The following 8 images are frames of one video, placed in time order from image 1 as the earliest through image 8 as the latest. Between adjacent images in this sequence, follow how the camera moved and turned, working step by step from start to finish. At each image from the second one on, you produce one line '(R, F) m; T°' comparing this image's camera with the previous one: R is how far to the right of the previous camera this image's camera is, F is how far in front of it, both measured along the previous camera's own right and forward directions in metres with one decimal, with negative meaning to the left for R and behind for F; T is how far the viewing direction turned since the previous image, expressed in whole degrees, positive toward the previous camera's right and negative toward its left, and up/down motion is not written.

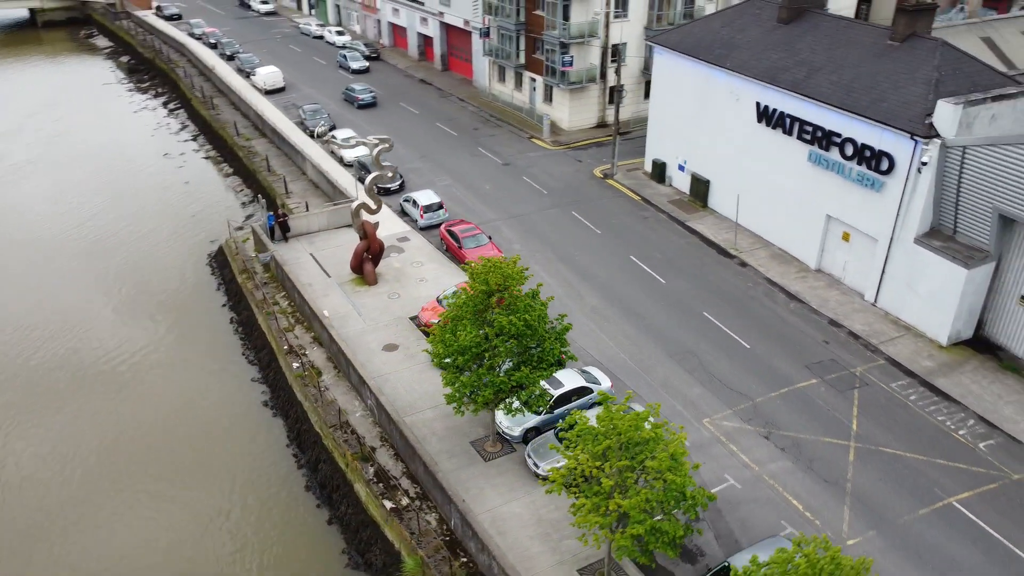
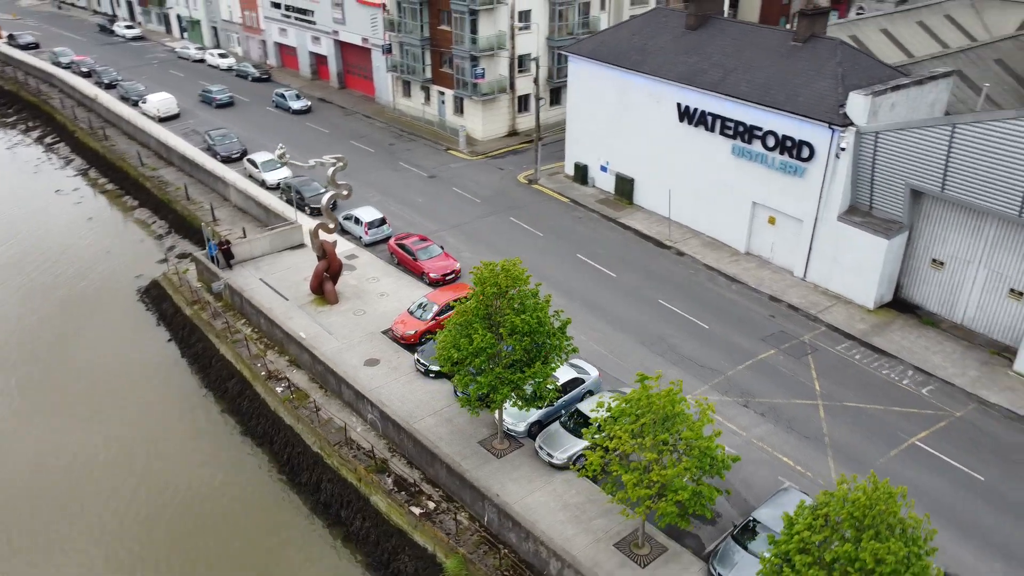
(-3.5, -0.7) m; +9°
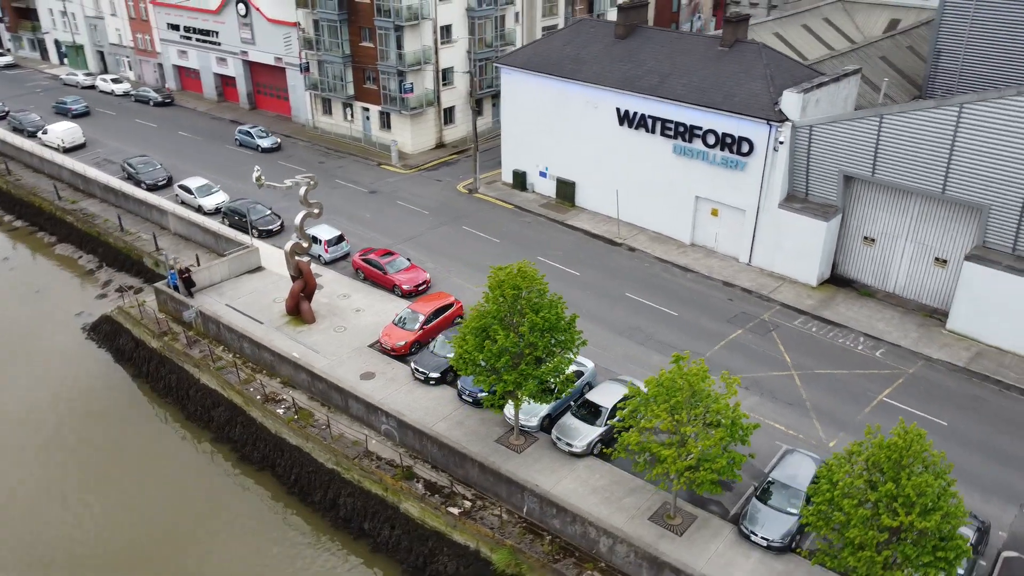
(-3.6, -0.7) m; +9°
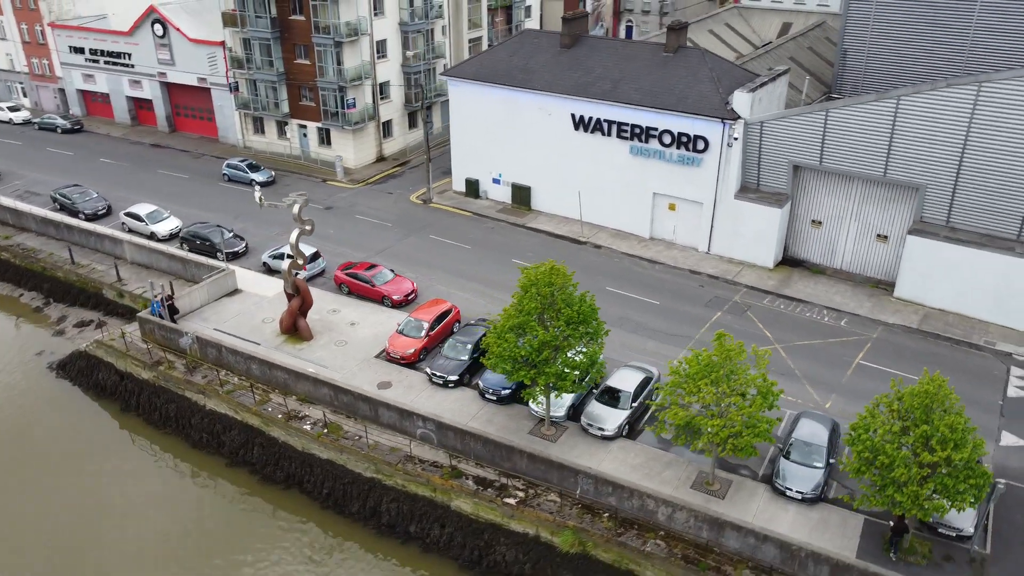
(-4.3, -0.9) m; +9°
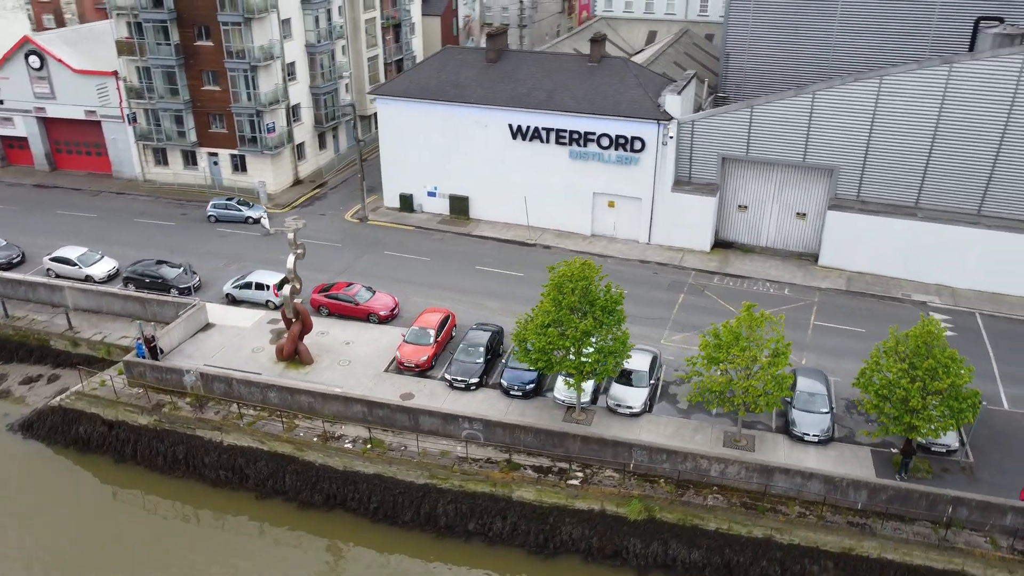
(-6.2, -0.9) m; +12°
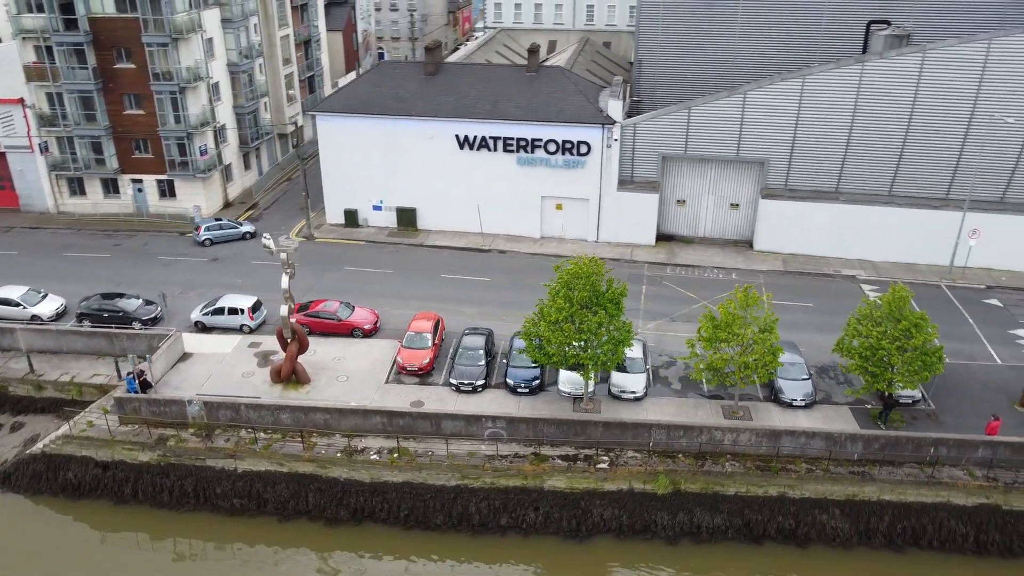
(-4.7, -0.7) m; +10°
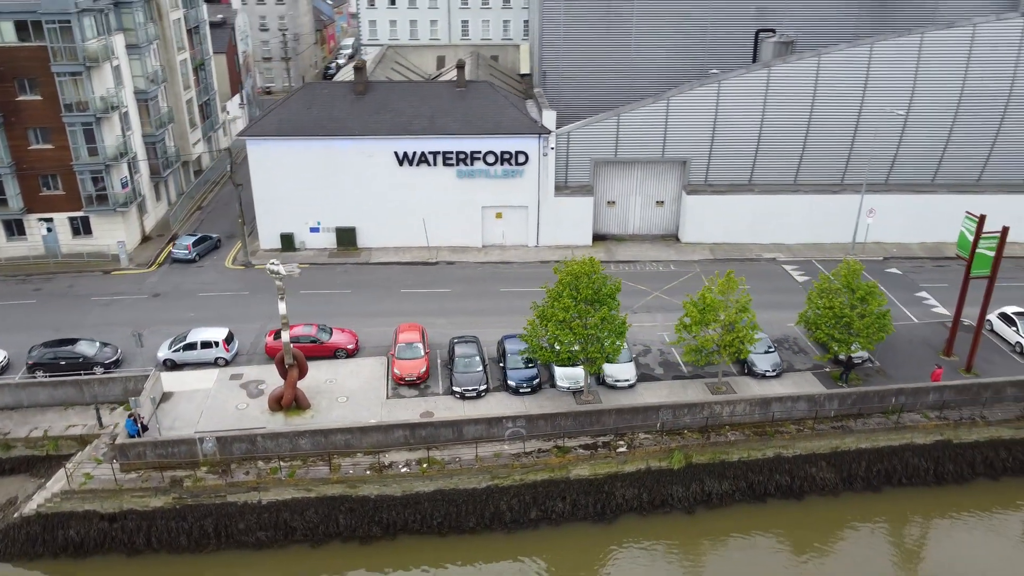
(-5.5, -0.7) m; +11°
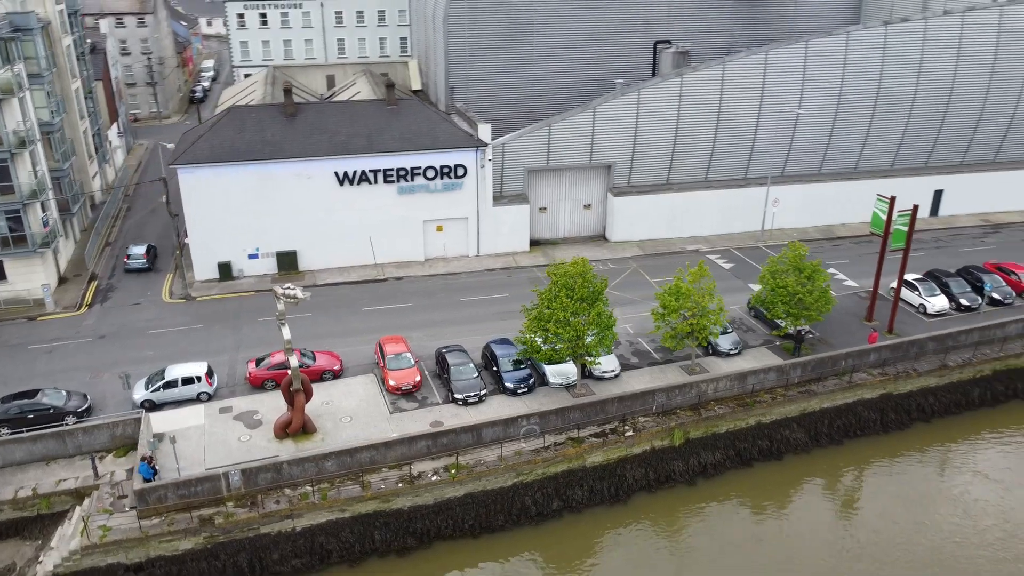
(-5.6, -0.8) m; +11°
